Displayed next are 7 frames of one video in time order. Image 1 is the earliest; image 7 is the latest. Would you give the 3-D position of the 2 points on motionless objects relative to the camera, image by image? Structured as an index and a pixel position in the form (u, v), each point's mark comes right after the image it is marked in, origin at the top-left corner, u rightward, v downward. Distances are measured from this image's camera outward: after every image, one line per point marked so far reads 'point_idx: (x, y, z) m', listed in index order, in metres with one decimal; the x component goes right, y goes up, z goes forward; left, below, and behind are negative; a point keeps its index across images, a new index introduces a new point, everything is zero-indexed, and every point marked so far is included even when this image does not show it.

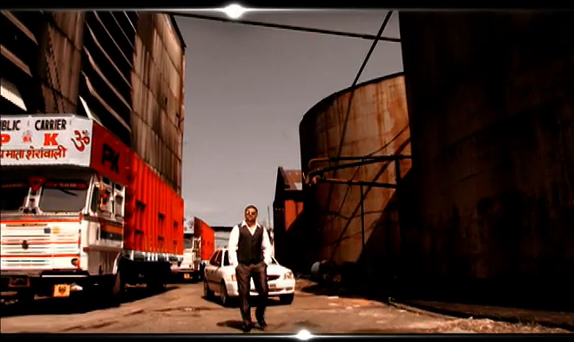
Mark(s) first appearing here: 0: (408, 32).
0: (+3.6, +4.0, +13.6) m
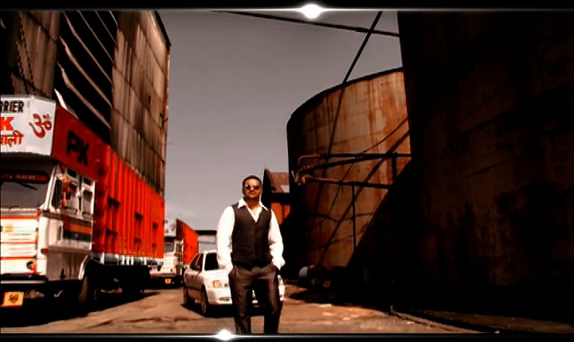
0: (+3.3, +4.1, +12.5) m
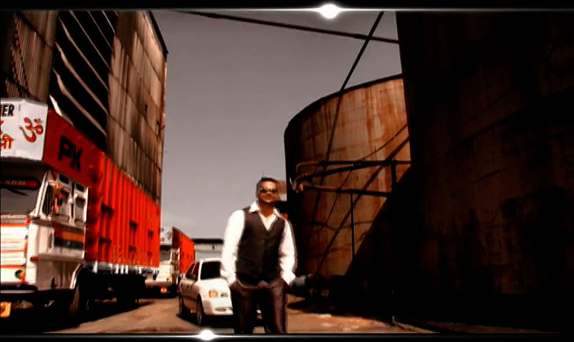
0: (+3.3, +3.9, +12.4) m
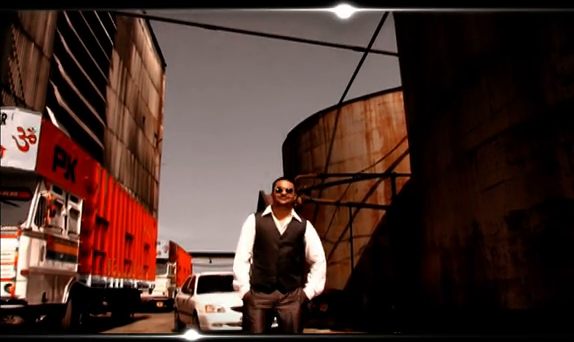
0: (+3.2, +3.6, +12.3) m
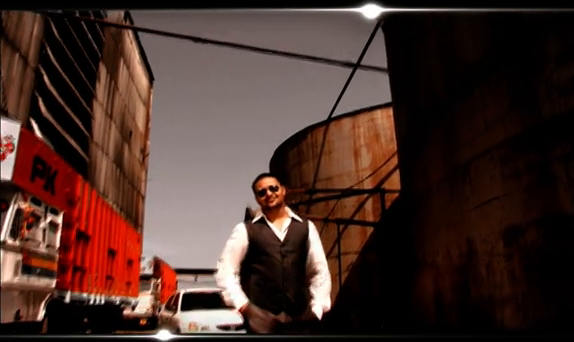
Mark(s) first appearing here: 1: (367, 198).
0: (+3.0, +3.2, +12.3) m
1: (+3.2, -1.1, +18.4) m
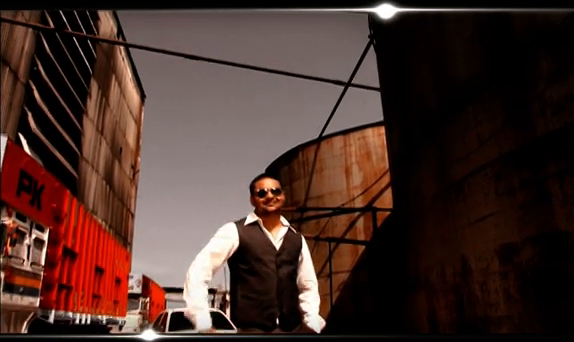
0: (+2.8, +2.7, +12.3) m
1: (+2.9, -1.8, +18.3) m
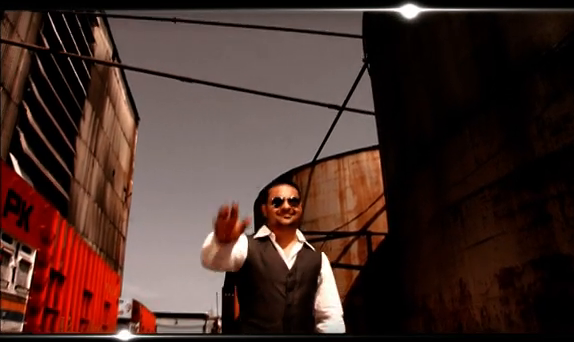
0: (+2.6, +2.1, +12.3) m
1: (+2.6, -2.7, +18.0) m
